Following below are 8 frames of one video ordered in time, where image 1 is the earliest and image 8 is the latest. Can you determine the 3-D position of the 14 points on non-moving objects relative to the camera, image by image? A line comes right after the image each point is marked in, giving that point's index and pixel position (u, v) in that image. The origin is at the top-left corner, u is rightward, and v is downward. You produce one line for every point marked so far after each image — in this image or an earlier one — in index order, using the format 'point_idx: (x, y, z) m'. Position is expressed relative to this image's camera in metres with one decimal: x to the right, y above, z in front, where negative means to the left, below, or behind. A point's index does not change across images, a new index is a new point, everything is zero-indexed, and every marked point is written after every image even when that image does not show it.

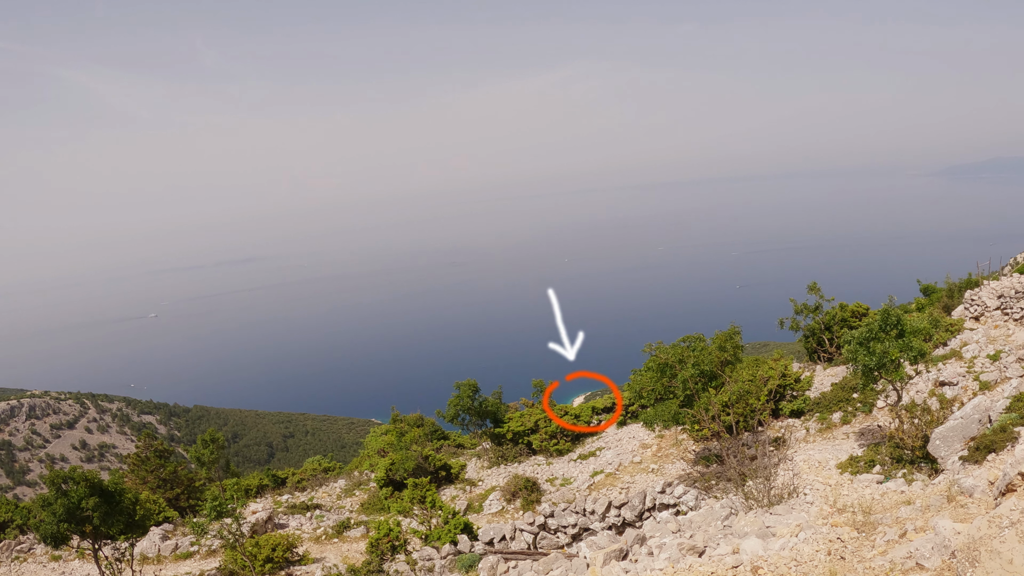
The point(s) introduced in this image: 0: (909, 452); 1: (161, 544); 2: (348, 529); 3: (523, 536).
0: (+12.2, -4.9, +15.9) m
1: (-13.0, -9.4, +19.2) m
2: (-5.7, -8.2, +17.7) m
3: (+0.3, -6.9, +14.7) m
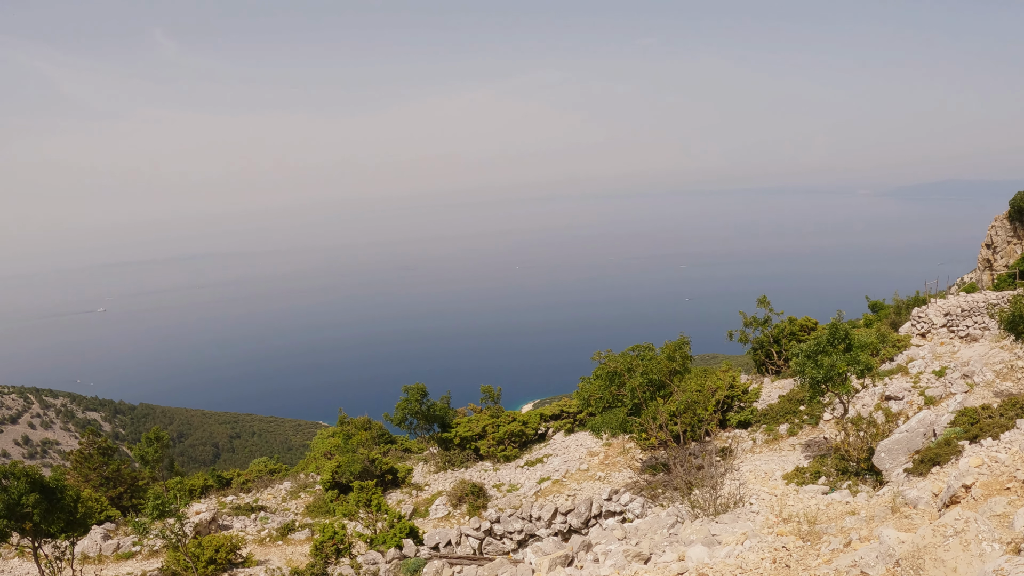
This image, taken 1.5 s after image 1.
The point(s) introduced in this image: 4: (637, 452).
0: (+10.7, -5.4, +16.3) m
1: (-14.7, -9.2, +18.8) m
2: (-7.4, -8.1, +17.5) m
3: (-1.2, -7.0, +14.7) m
4: (+4.4, -5.7, +18.4) m
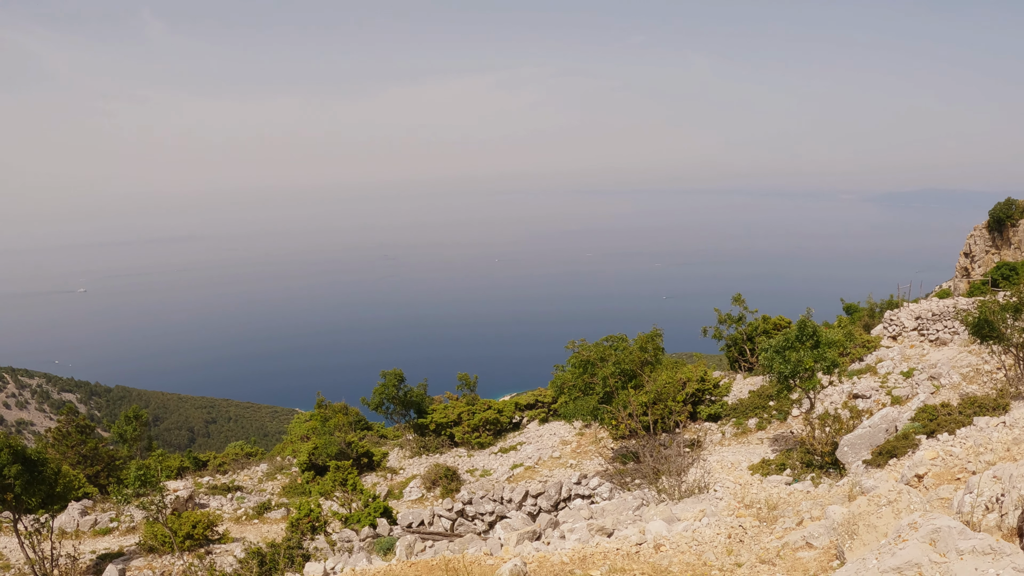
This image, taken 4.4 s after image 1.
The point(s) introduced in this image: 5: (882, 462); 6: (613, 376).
0: (+9.9, -5.5, +16.8) m
1: (-15.7, -8.4, +19.0) m
2: (-8.3, -7.6, +17.8) m
3: (-2.0, -6.7, +15.0) m
4: (+3.5, -5.5, +18.8) m
5: (+10.5, -5.0, +14.9) m
6: (+3.1, -2.6, +15.5) m
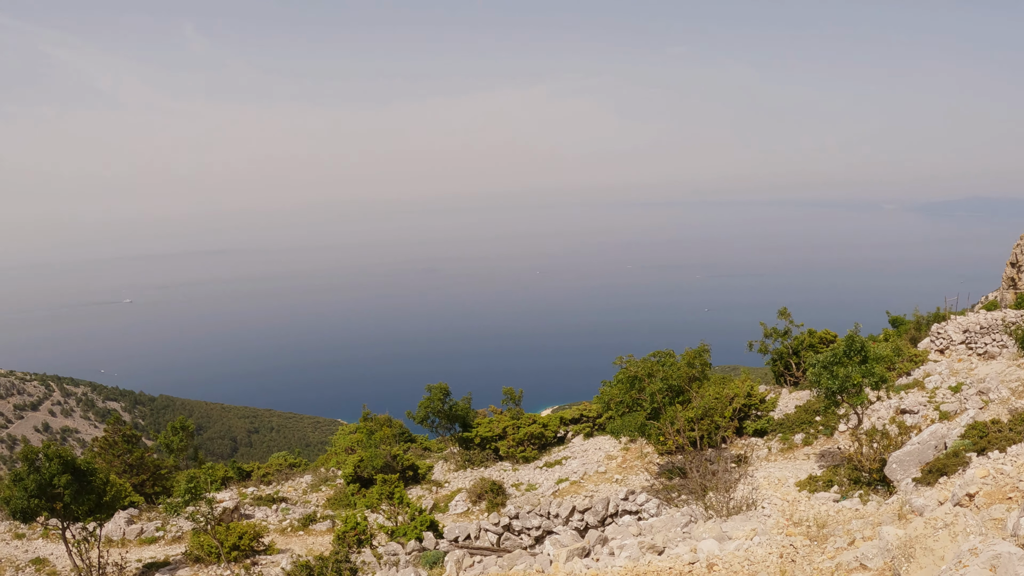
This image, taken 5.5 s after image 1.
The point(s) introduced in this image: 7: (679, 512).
0: (+11.3, -5.9, +16.4) m
1: (-14.2, -8.8, +19.3) m
2: (-6.9, -8.0, +17.9) m
3: (-0.7, -7.1, +15.0) m
4: (+4.9, -6.0, +18.6) m
5: (+11.8, -5.4, +14.5) m
6: (+4.4, -3.0, +15.4) m
7: (+4.8, -6.3, +14.8) m
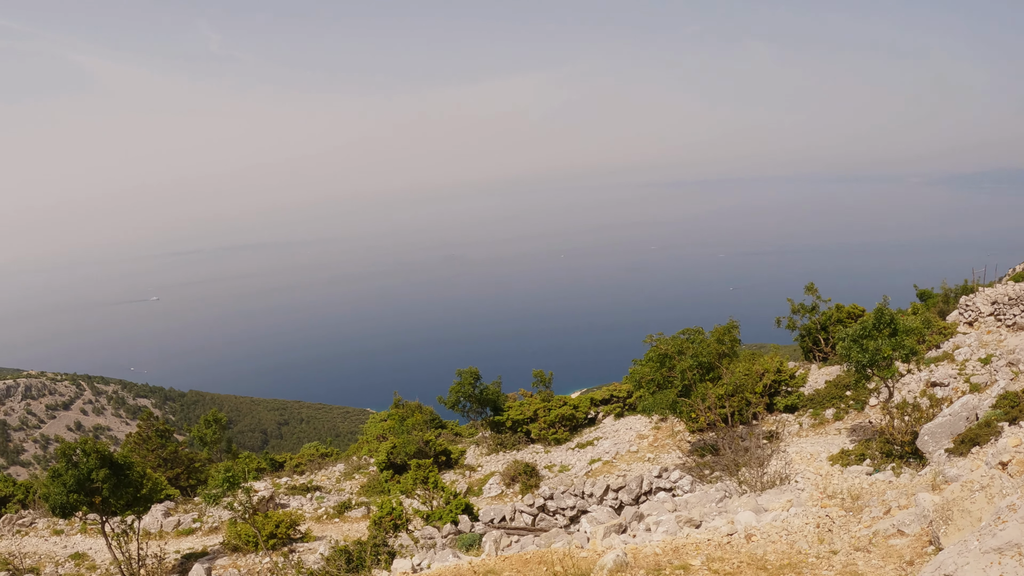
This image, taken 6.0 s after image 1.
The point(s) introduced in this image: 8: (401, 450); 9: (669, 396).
0: (+12.2, -5.0, +16.3) m
1: (-13.1, -8.7, +19.6) m
2: (-5.8, -7.7, +18.1) m
3: (+0.3, -6.6, +15.1) m
4: (+6.0, -5.3, +18.6) m
5: (+12.8, -4.5, +14.4) m
6: (+5.3, -2.4, +15.4) m
7: (+5.7, -5.7, +14.8) m
8: (-4.5, -6.1, +19.8) m
9: (+4.6, -3.2, +15.5) m
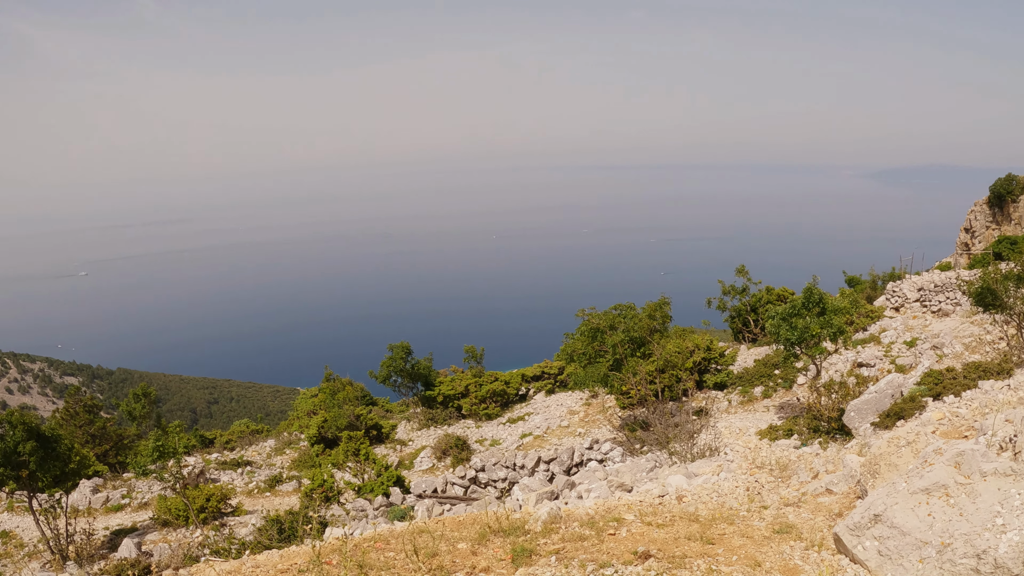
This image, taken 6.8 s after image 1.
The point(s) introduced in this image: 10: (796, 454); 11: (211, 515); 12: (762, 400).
0: (+10.1, -4.5, +17.1) m
1: (-15.4, -7.7, +19.2) m
2: (-8.0, -6.8, +18.0) m
3: (-1.8, -5.9, +15.3) m
4: (+3.8, -4.6, +19.0) m
5: (+10.8, -4.0, +15.1) m
6: (+3.3, -1.8, +15.7) m
7: (+3.7, -5.1, +15.3) m
8: (-6.7, -5.3, +19.8) m
9: (+2.7, -2.6, +15.8) m
10: (+8.2, -5.0, +15.3) m
11: (-9.3, -7.1, +16.2) m
12: (+9.3, -4.3, +19.5) m
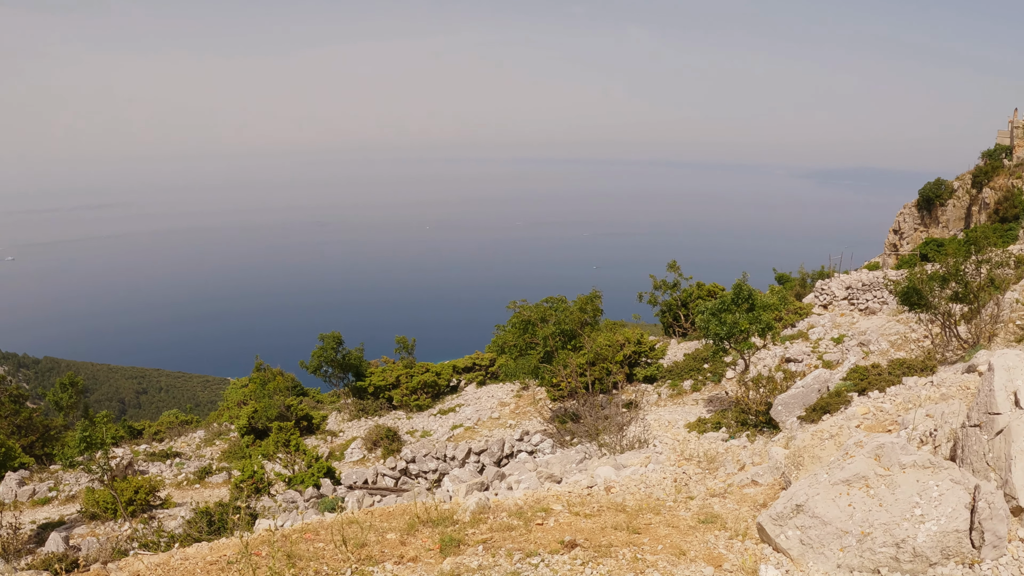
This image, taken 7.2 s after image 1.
0: (+8.0, -4.4, +17.8) m
1: (-17.6, -7.3, +18.8) m
2: (-10.2, -6.5, +17.9) m
3: (-3.8, -5.7, +15.5) m
4: (+1.6, -4.4, +19.5) m
5: (+8.7, -4.0, +15.9) m
6: (+1.2, -1.6, +16.1) m
7: (+1.7, -4.9, +15.7) m
8: (-9.0, -5.0, +19.7) m
9: (+0.6, -2.4, +16.2) m
10: (+6.1, -4.9, +15.9) m
11: (-11.4, -6.8, +16.0) m
12: (+7.1, -4.2, +20.2) m
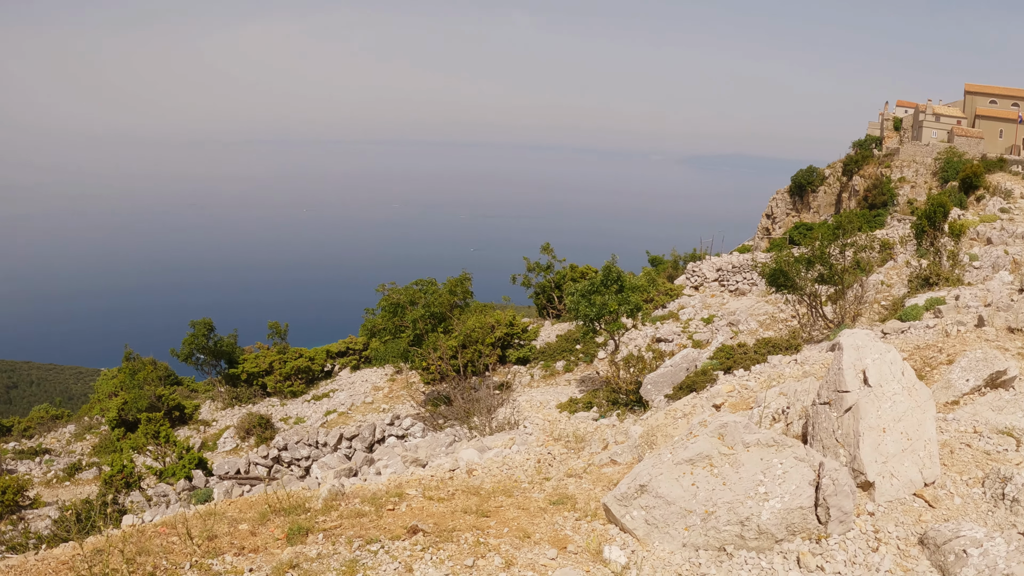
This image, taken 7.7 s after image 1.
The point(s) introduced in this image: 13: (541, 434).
0: (+3.8, -3.8, +19.2) m
1: (-21.7, -7.4, +18.1) m
2: (-14.3, -6.4, +17.8) m
3: (-7.8, -5.5, +15.9) m
4: (-2.8, -4.0, +20.4) m
5: (+4.7, -3.4, +17.4) m
6: (-2.9, -1.2, +16.9) m
7: (-2.3, -4.6, +16.6) m
8: (-13.3, -4.8, +19.7) m
9: (-3.5, -2.0, +16.9) m
10: (+2.1, -4.4, +17.2) m
11: (-15.4, -6.7, +15.8) m
12: (+2.6, -3.6, +21.5) m
13: (+0.5, -4.5, +16.8) m
